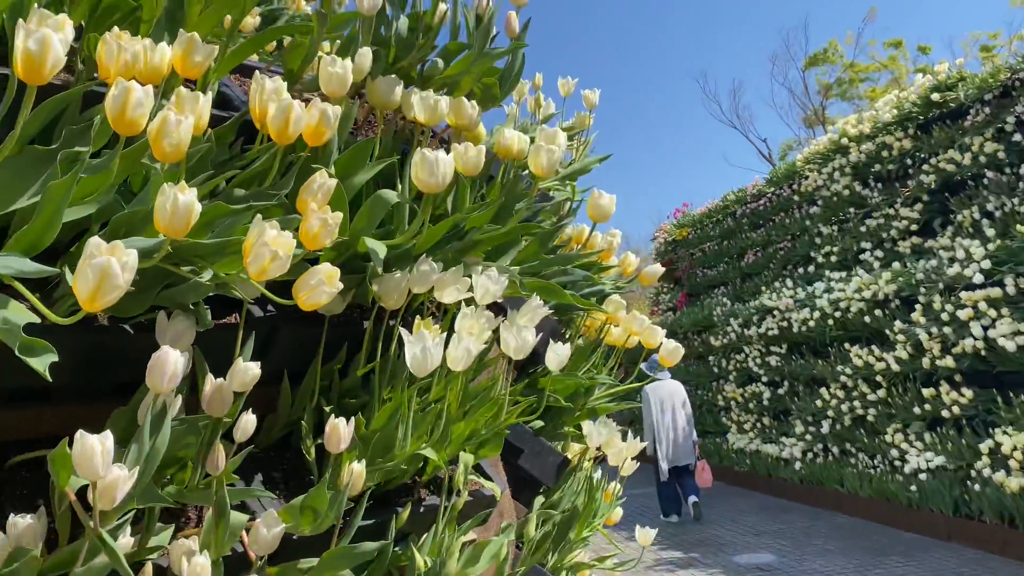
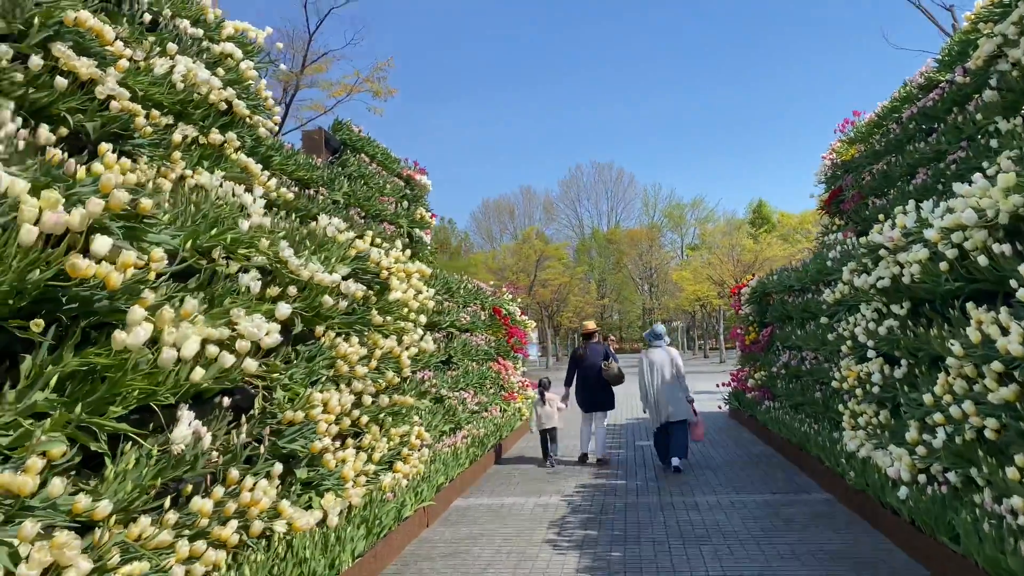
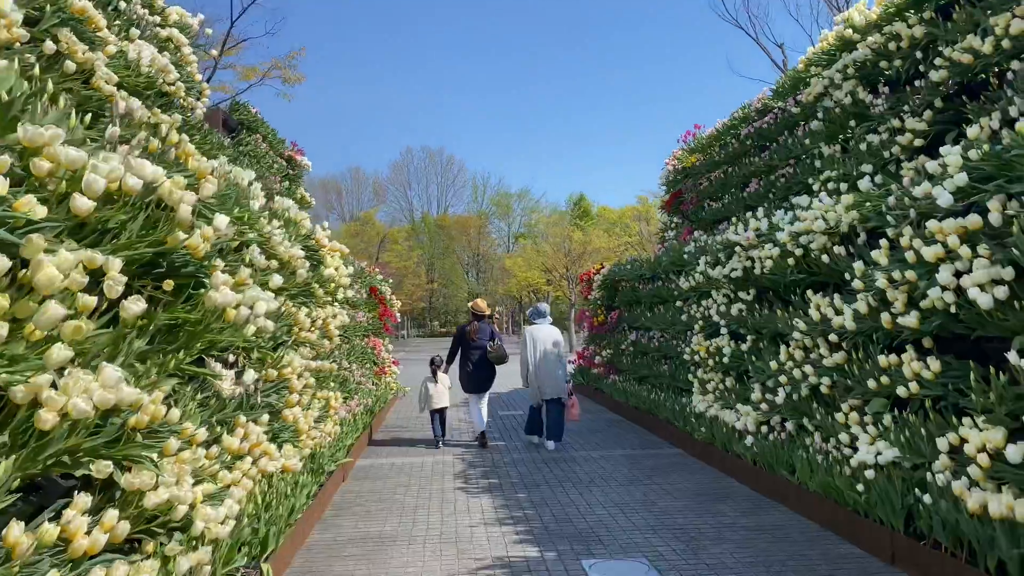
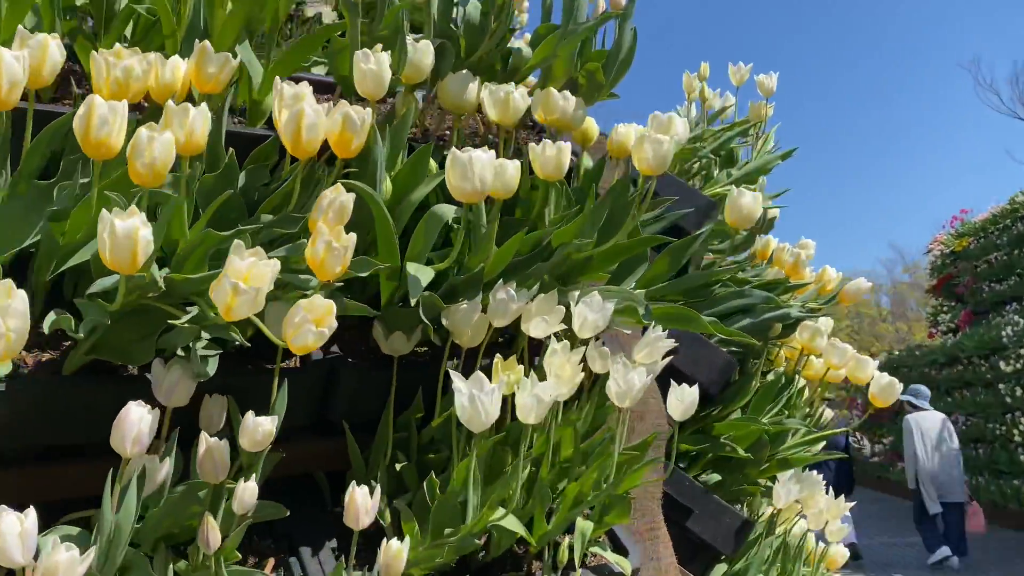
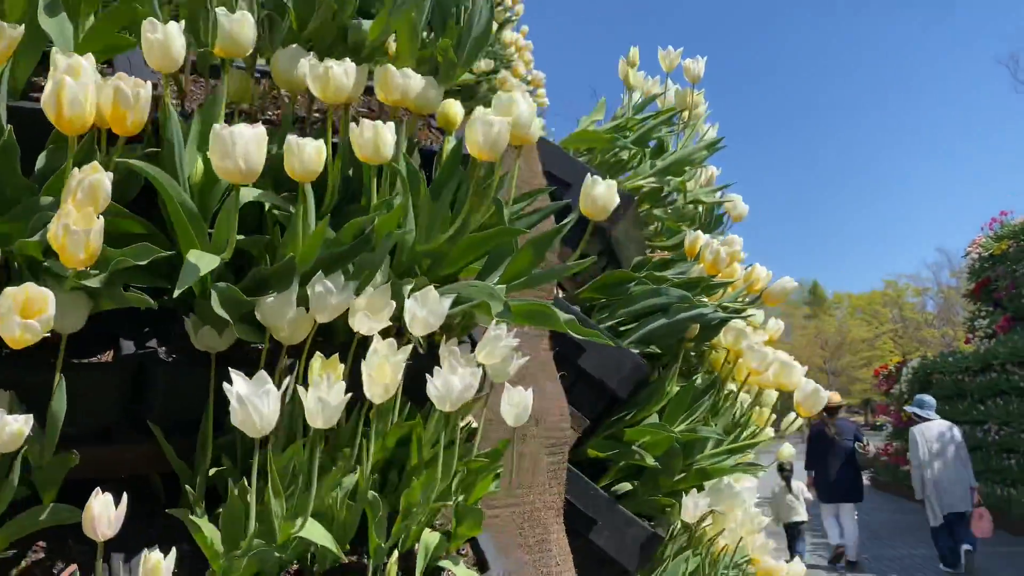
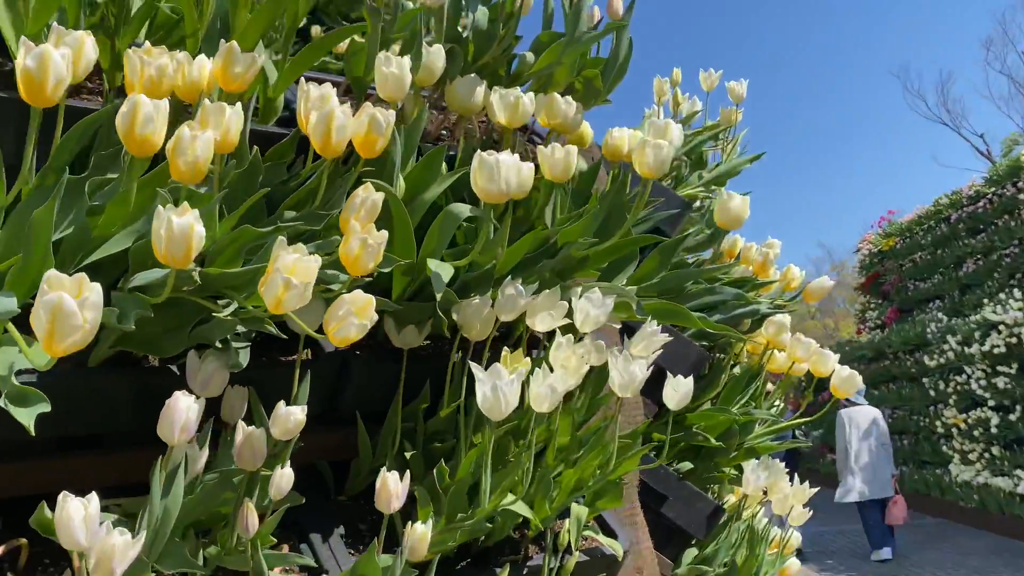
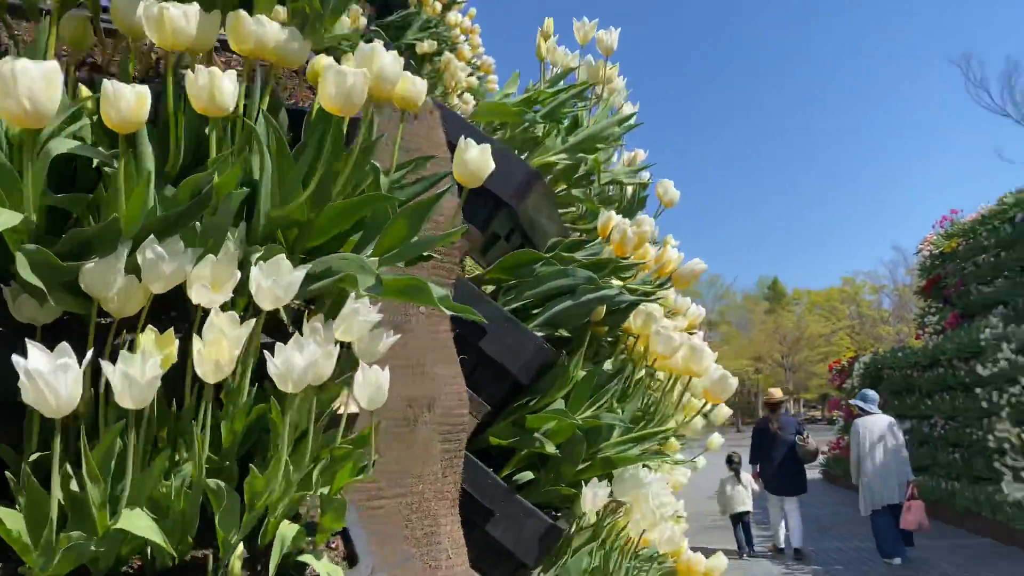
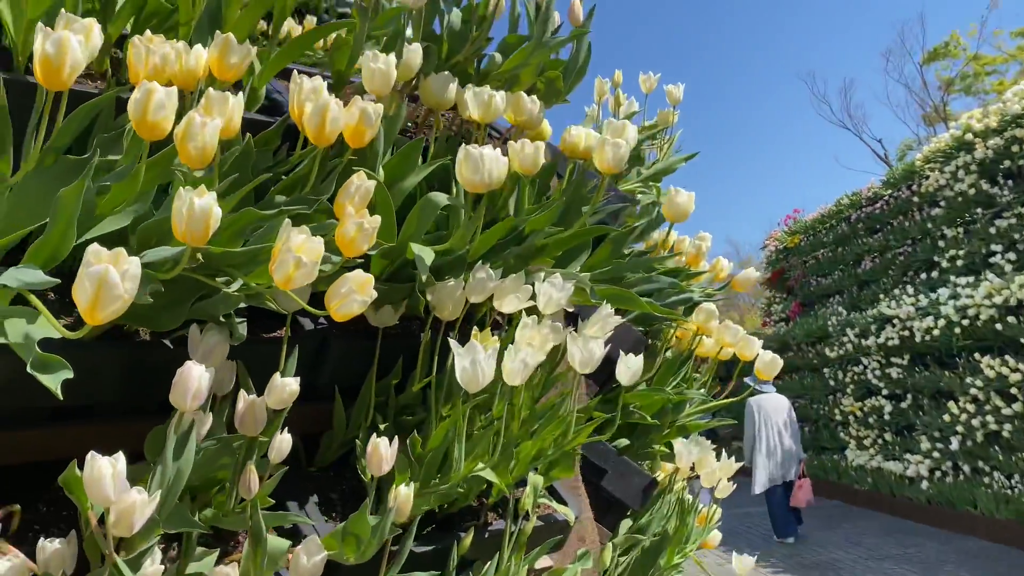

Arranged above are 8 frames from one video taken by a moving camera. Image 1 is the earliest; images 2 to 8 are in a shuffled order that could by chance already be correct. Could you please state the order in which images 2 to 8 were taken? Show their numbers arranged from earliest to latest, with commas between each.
8, 6, 4, 5, 7, 3, 2
